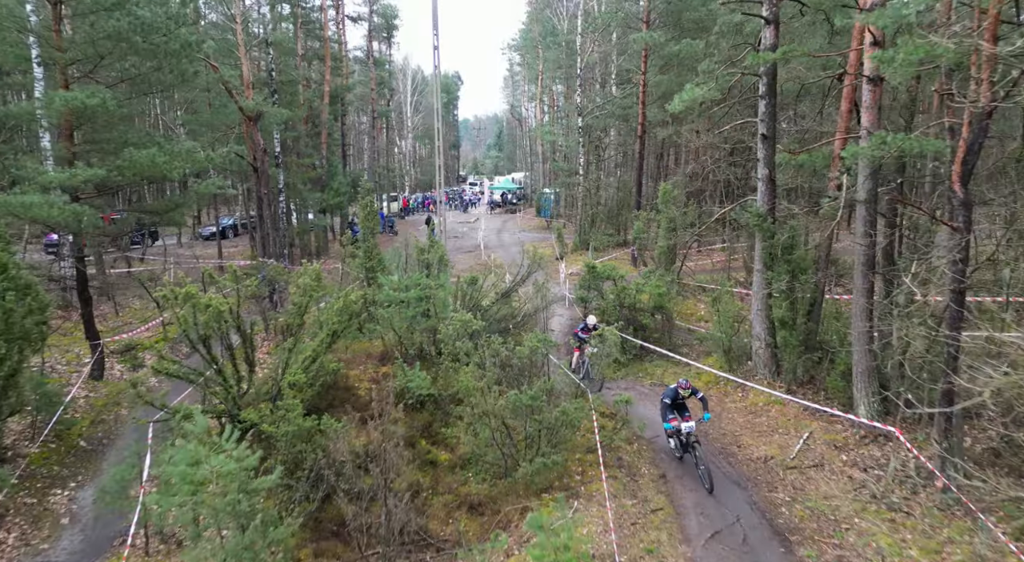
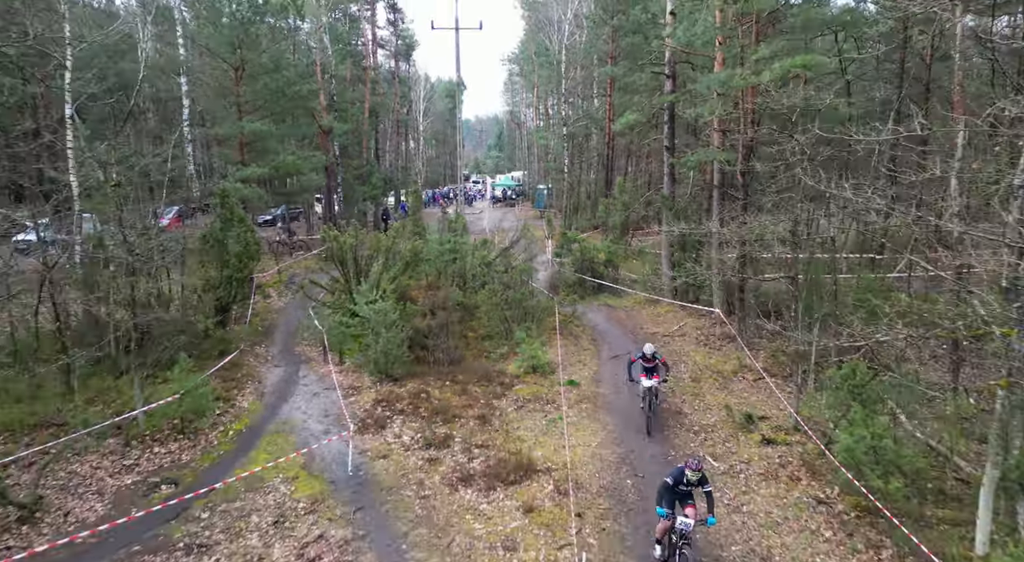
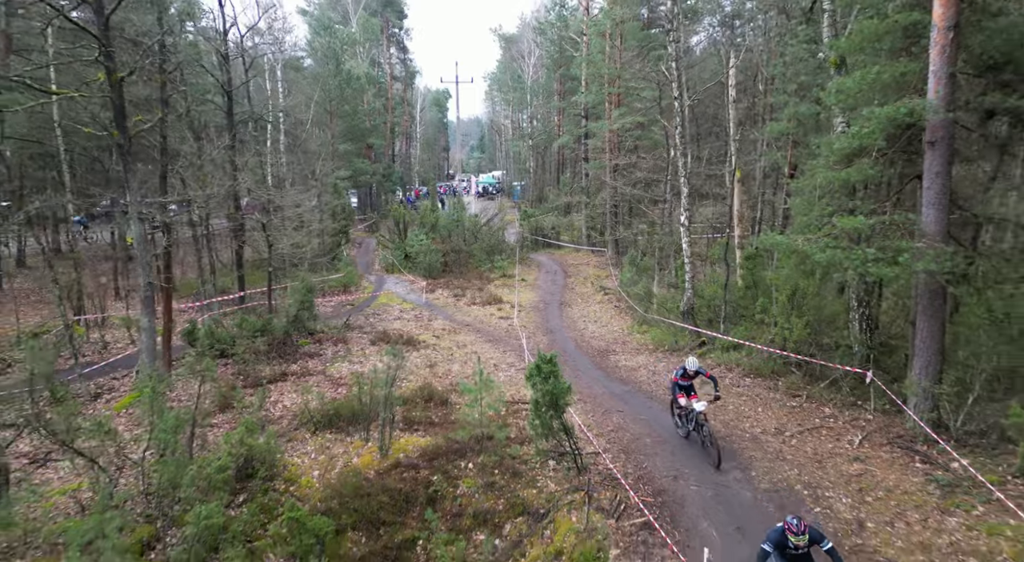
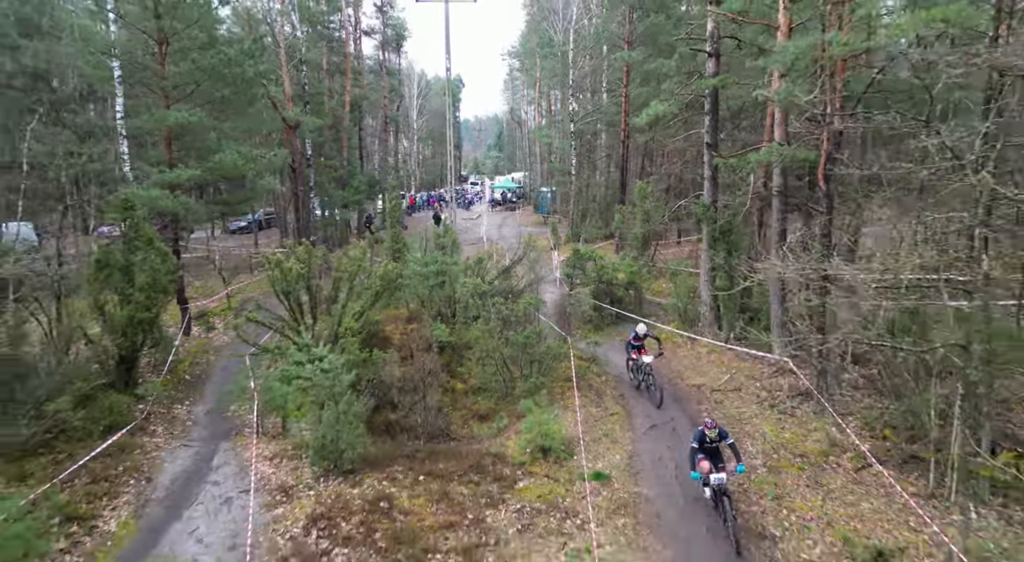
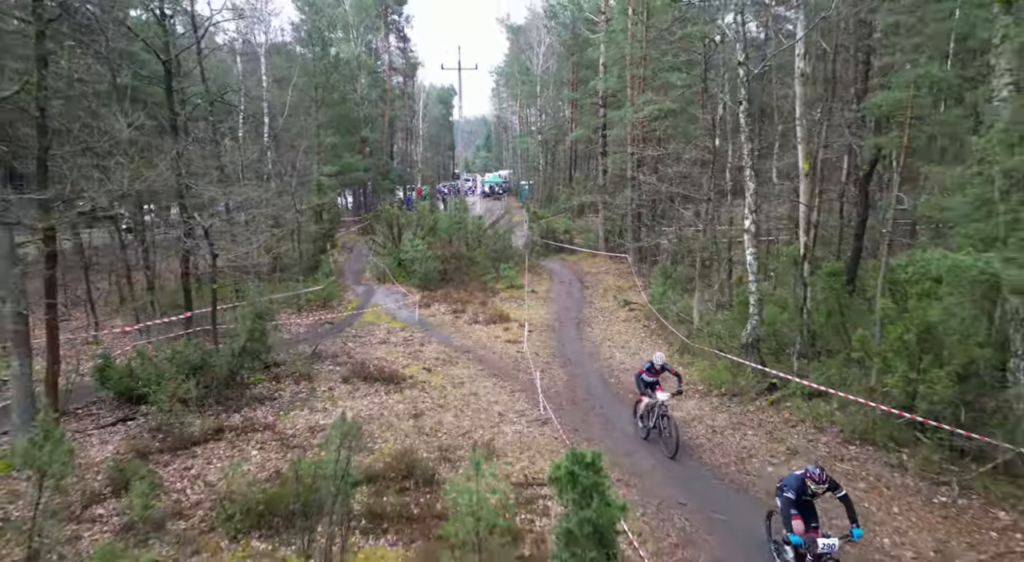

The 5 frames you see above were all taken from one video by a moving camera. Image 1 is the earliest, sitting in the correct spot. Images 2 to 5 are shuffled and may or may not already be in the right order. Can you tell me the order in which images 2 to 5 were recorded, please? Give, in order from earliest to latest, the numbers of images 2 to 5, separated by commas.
4, 2, 5, 3
